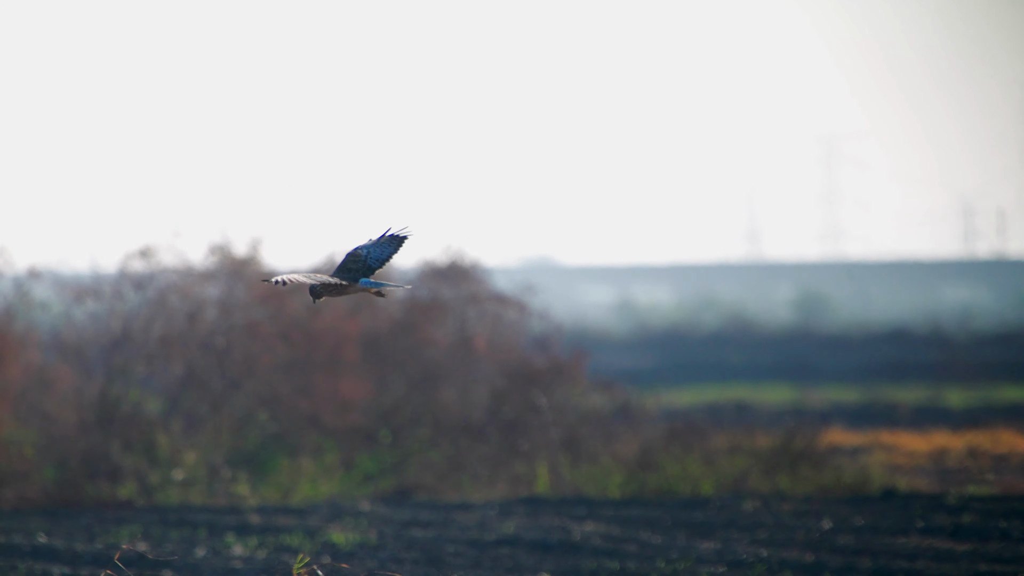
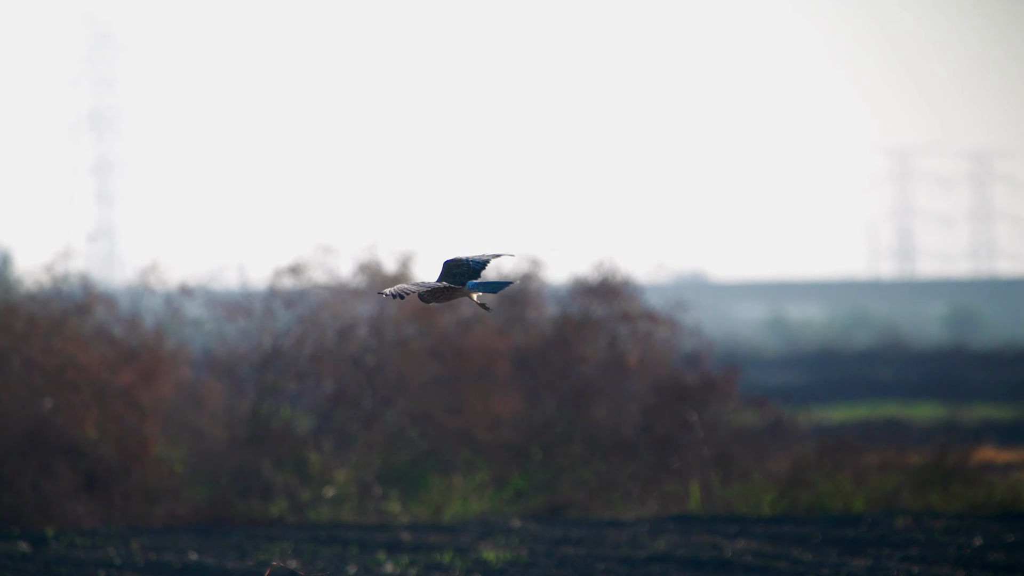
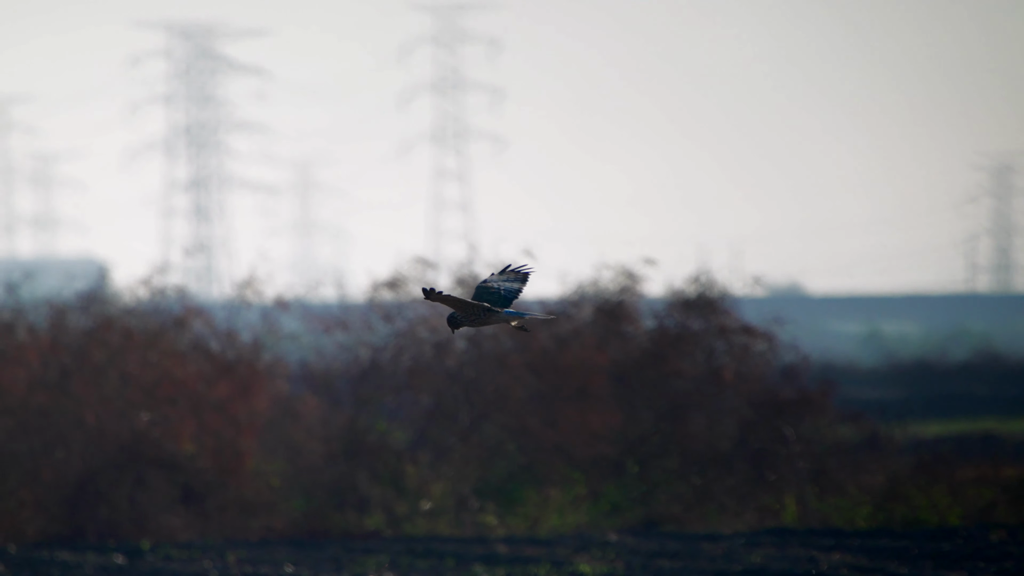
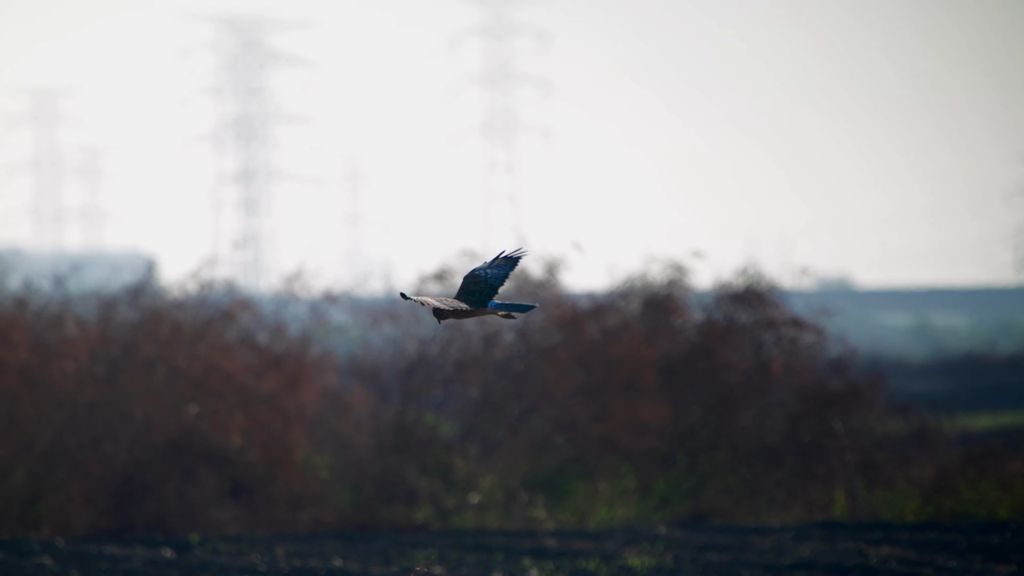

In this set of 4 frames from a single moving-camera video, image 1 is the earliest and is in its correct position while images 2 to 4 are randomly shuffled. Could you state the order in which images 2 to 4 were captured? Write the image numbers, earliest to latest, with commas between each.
2, 3, 4
